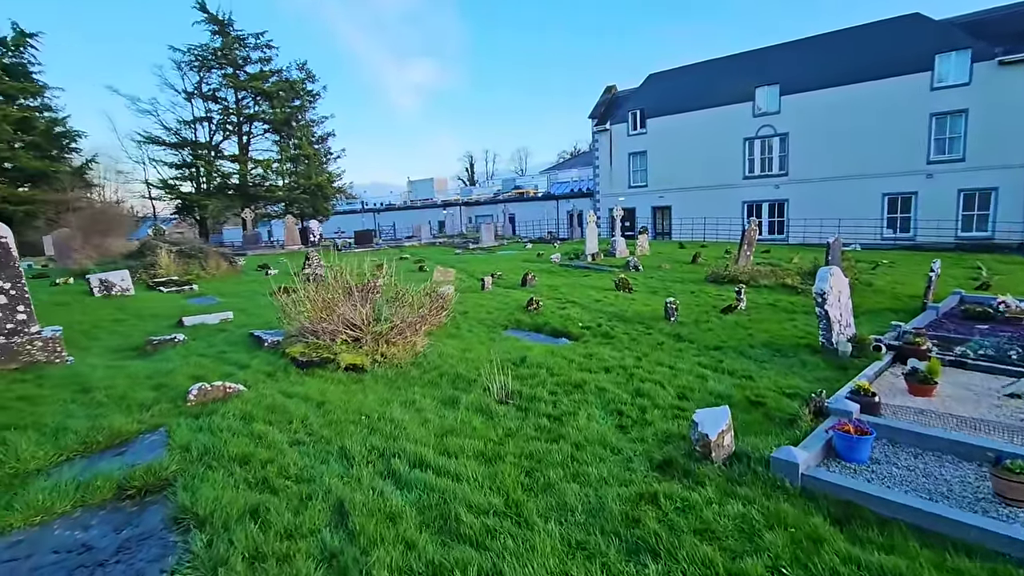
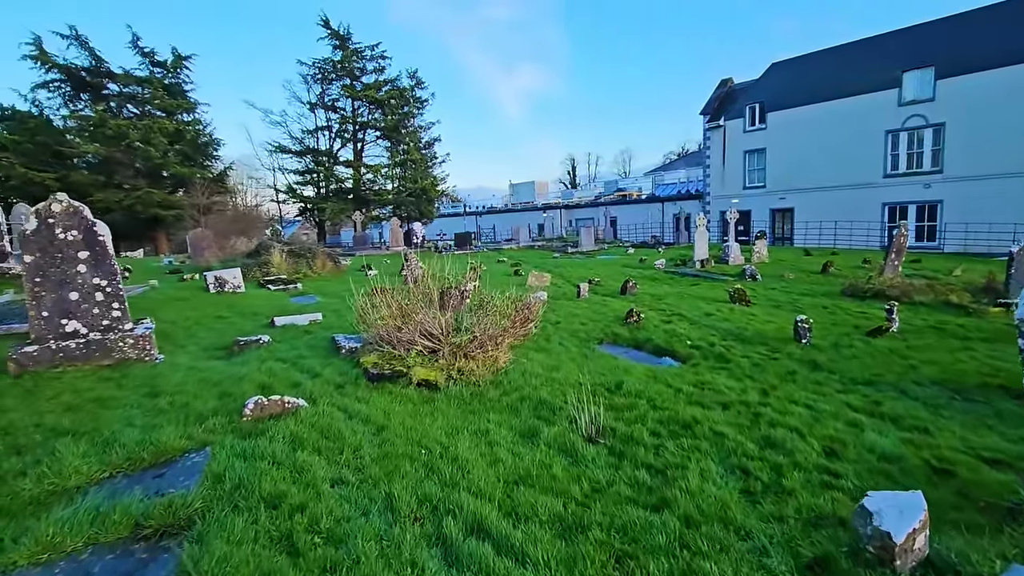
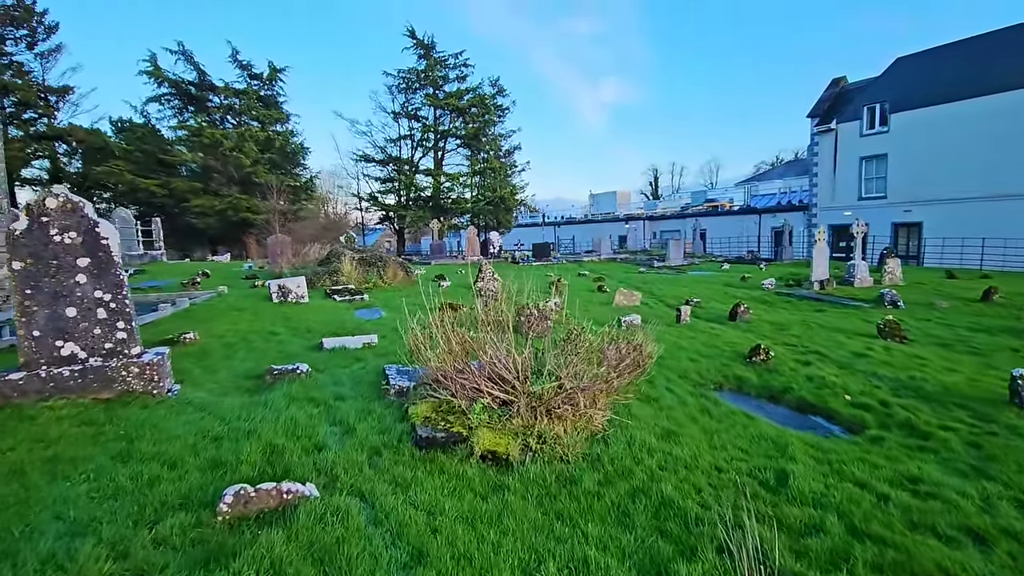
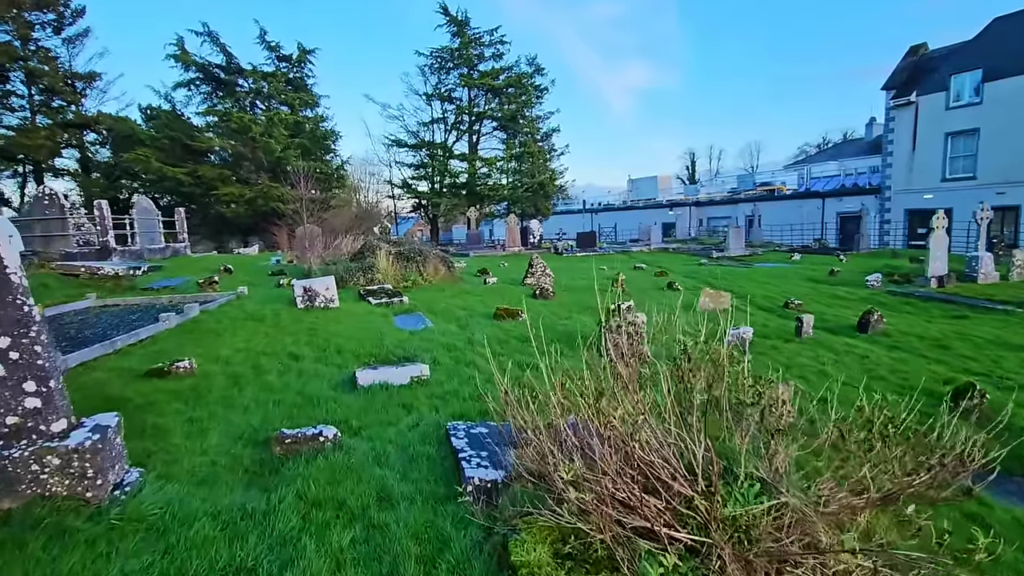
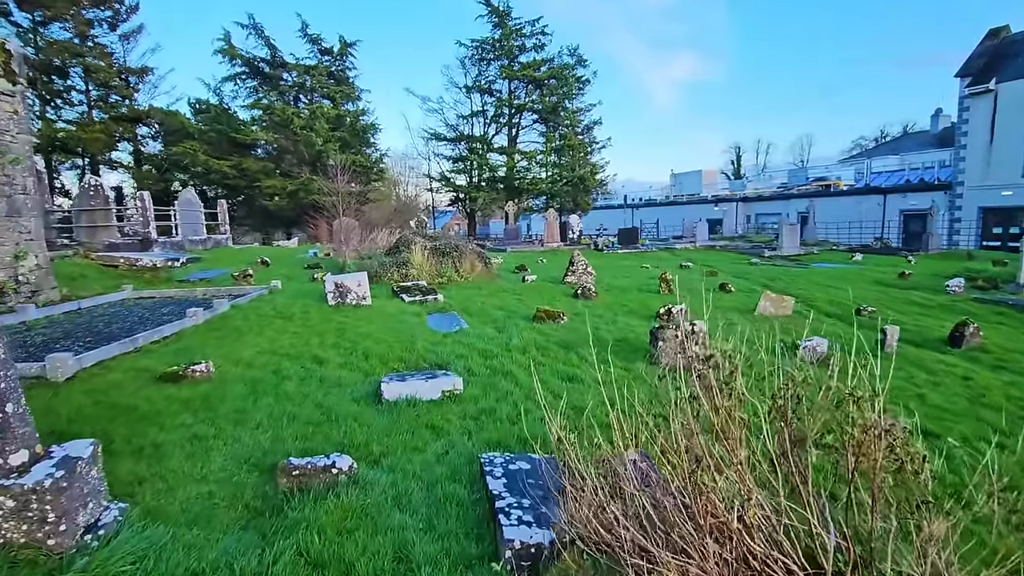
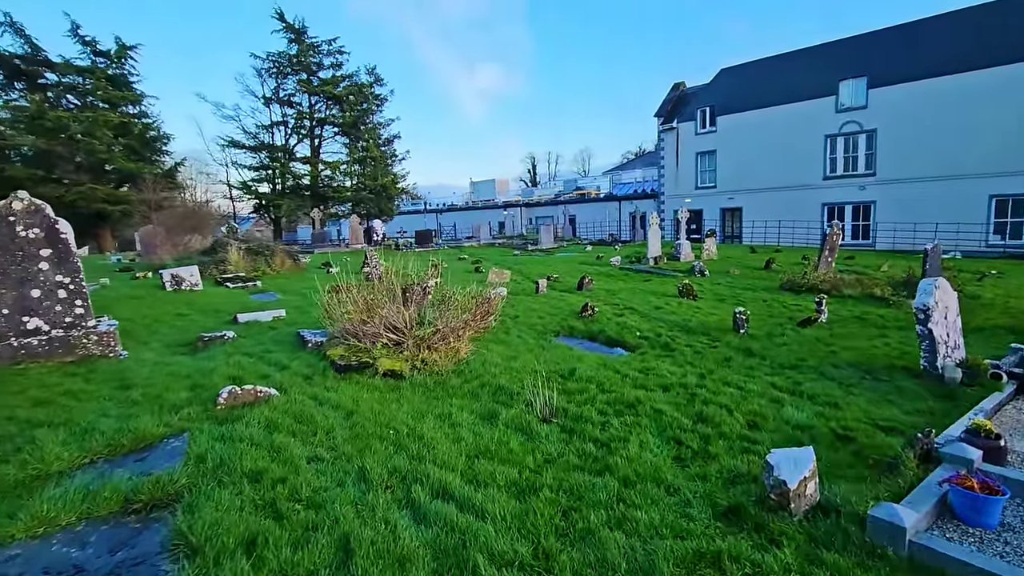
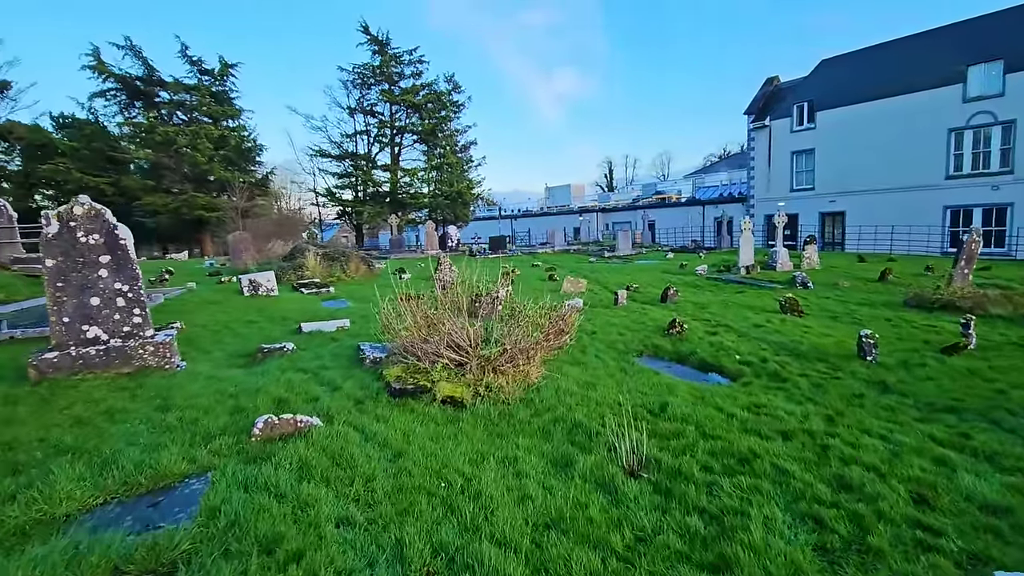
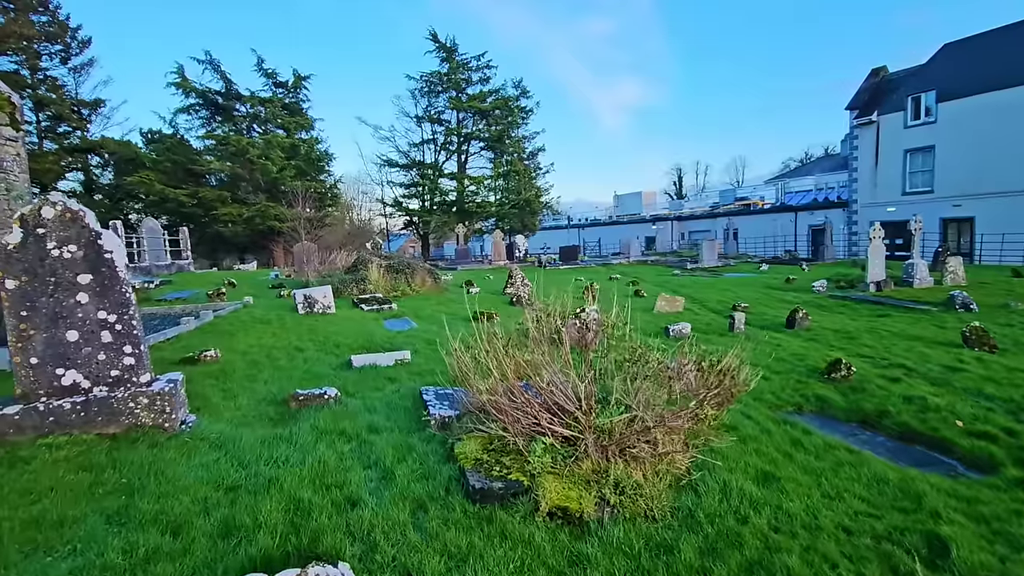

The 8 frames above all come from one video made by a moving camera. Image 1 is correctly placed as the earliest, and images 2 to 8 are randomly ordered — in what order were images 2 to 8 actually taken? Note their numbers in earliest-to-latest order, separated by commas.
6, 2, 7, 3, 8, 4, 5
